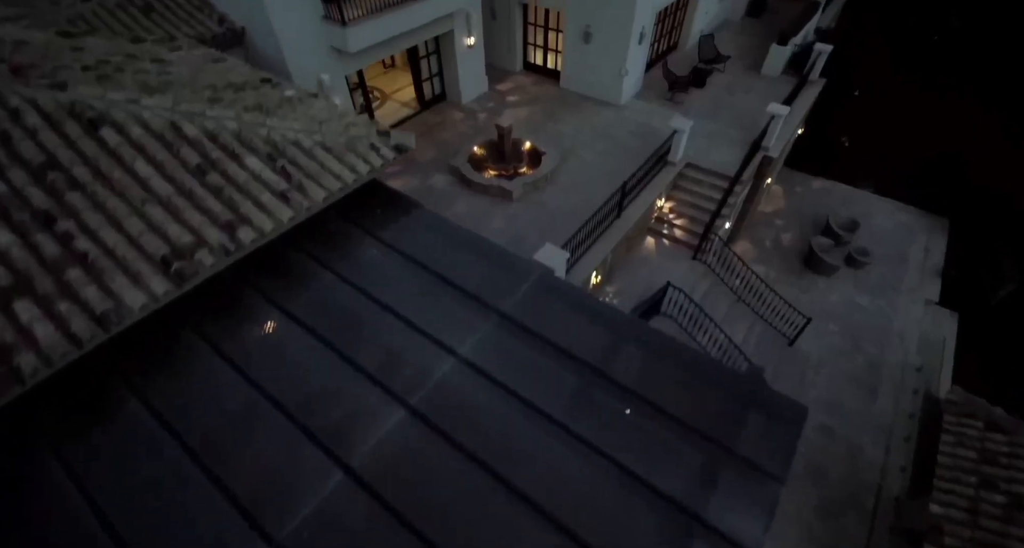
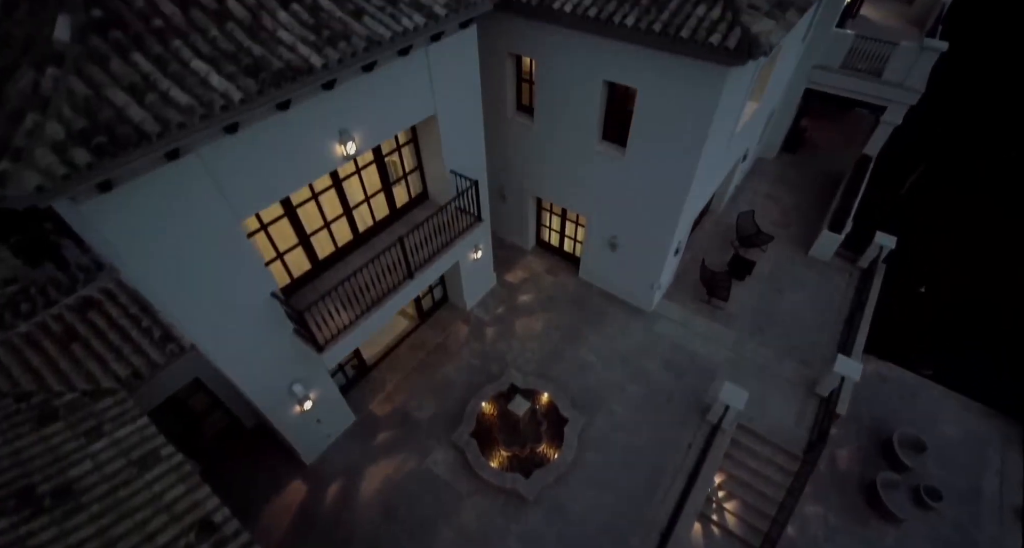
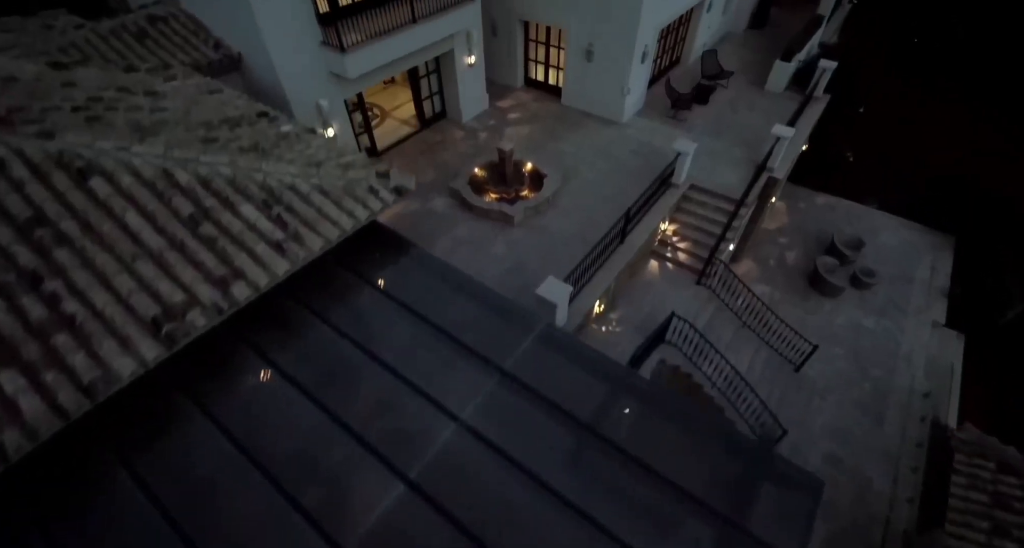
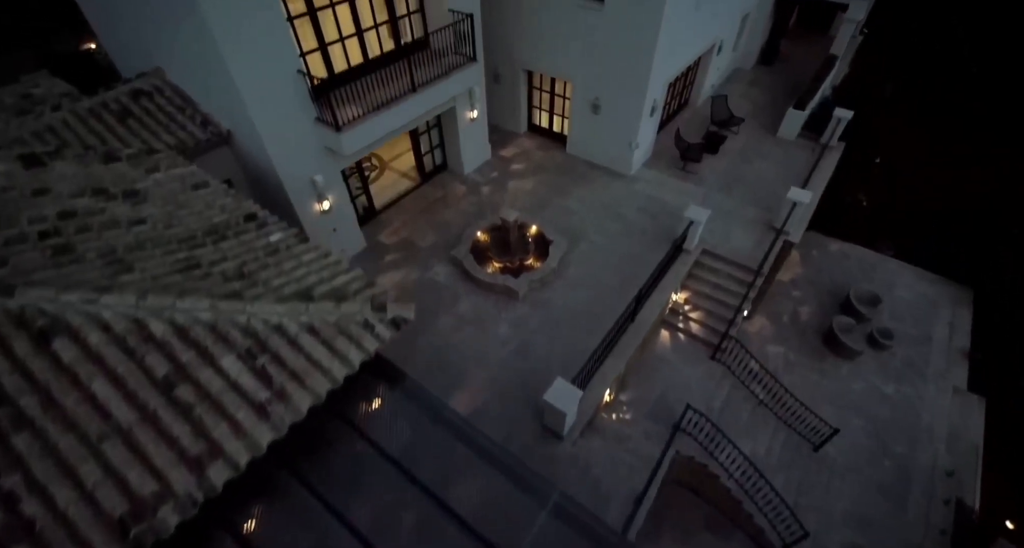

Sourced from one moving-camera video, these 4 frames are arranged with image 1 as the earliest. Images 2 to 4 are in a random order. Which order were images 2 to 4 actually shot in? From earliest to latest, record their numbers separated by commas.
3, 4, 2
